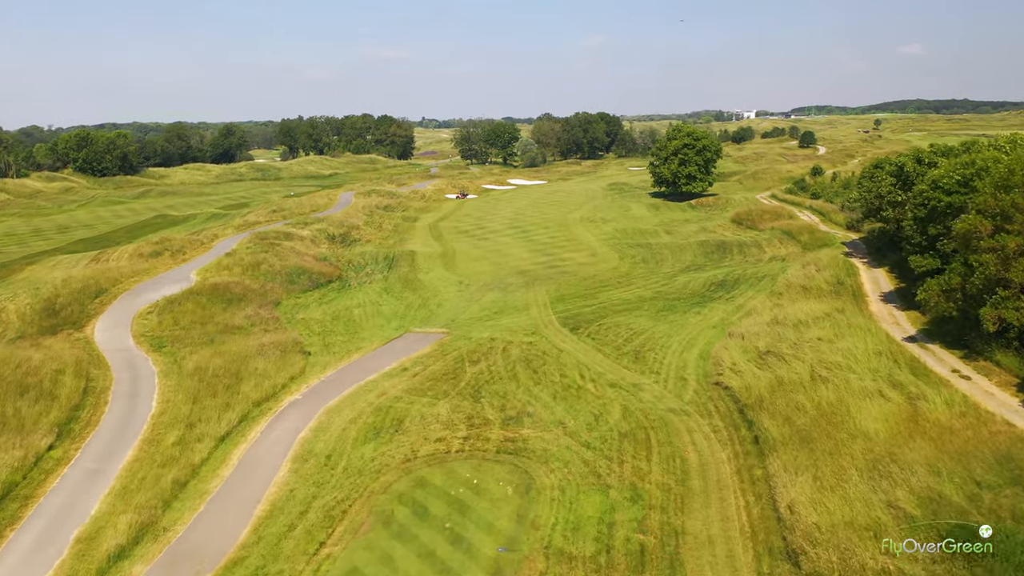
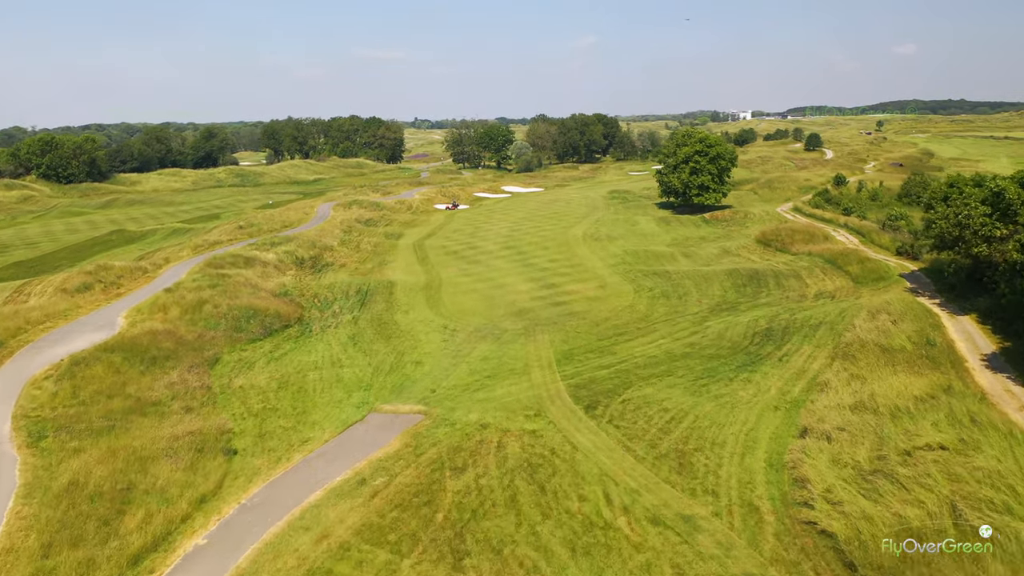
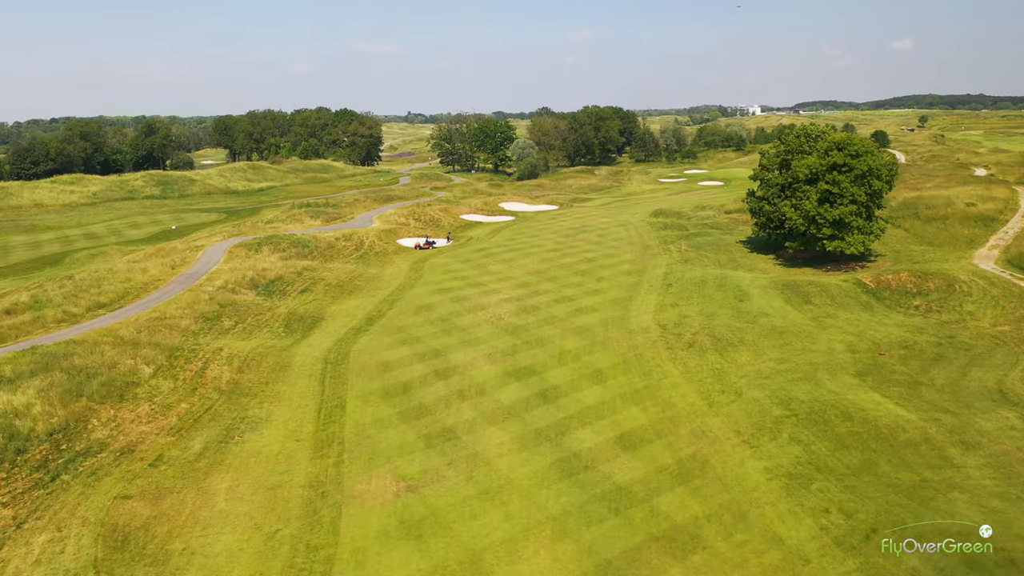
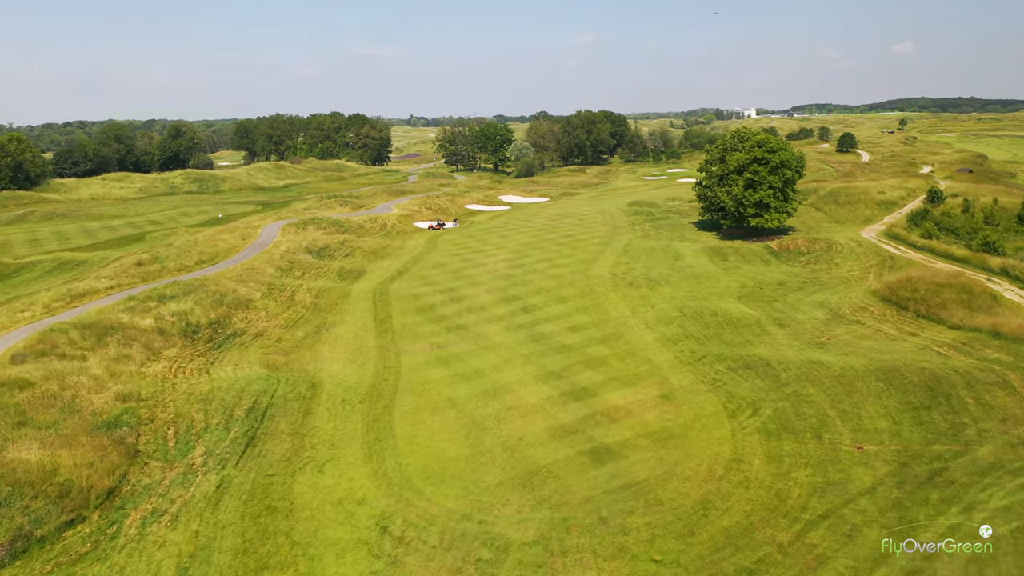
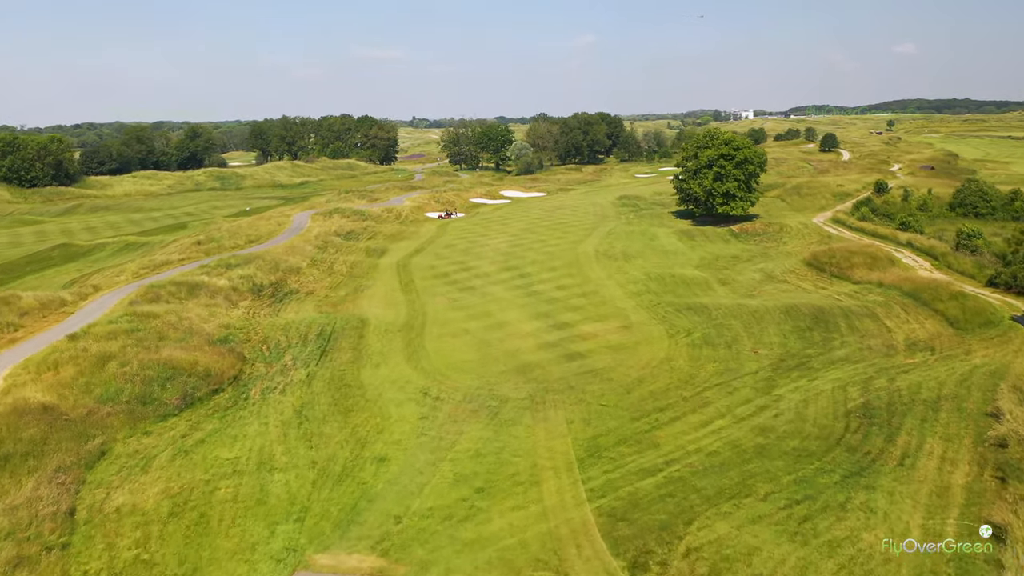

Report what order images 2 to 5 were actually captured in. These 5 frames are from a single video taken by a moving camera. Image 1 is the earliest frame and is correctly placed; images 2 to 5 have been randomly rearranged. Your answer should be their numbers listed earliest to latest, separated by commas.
2, 5, 4, 3
